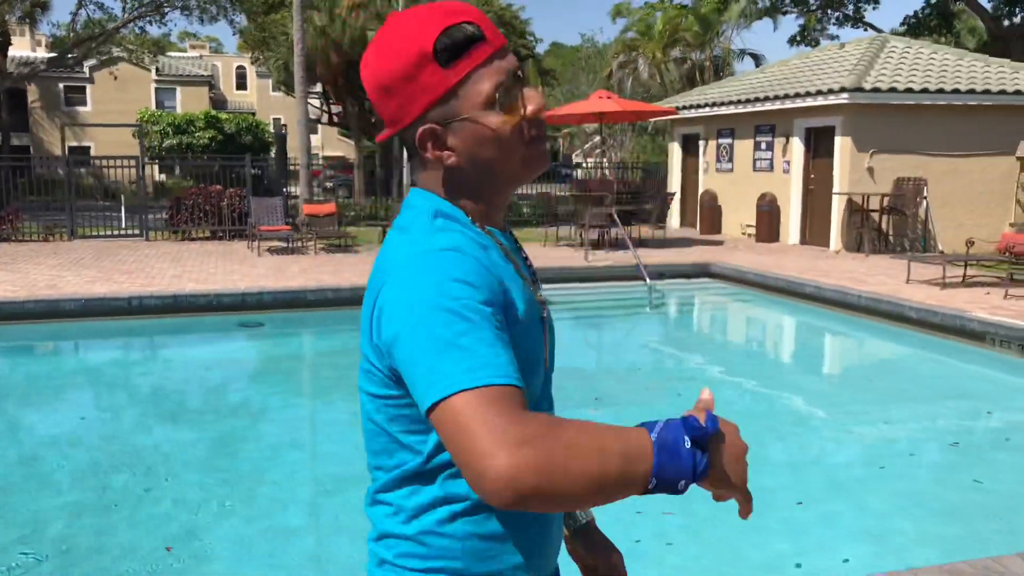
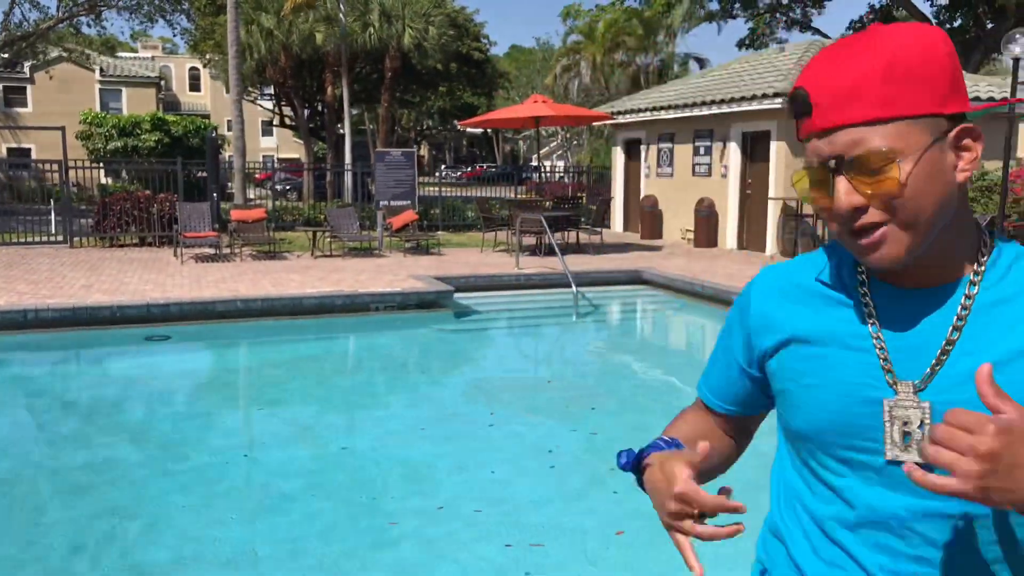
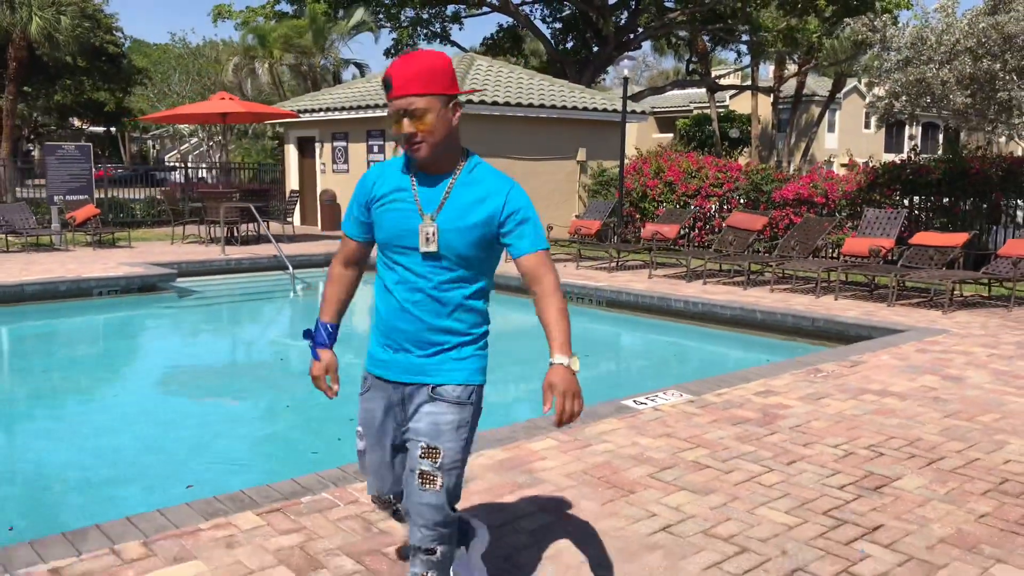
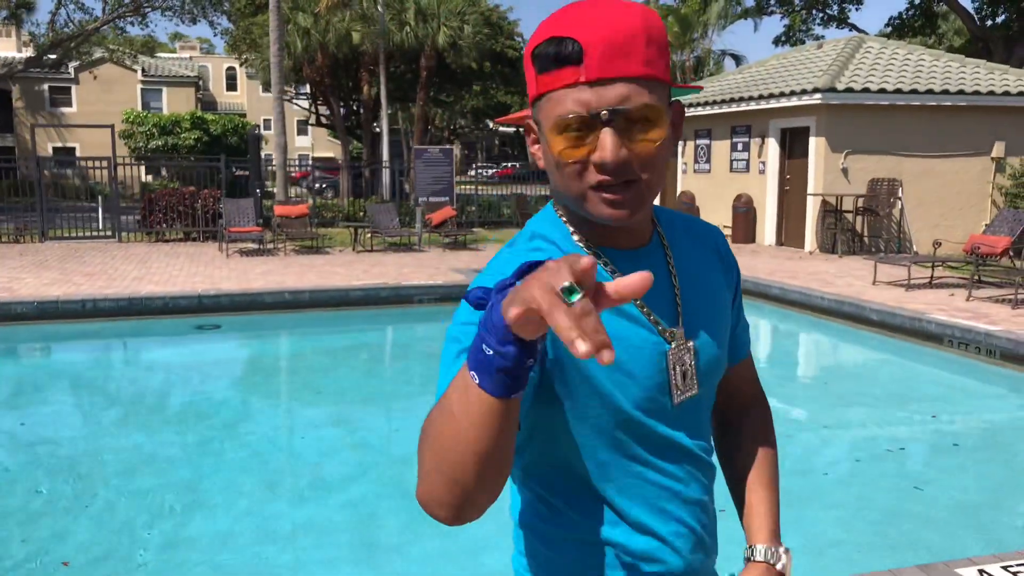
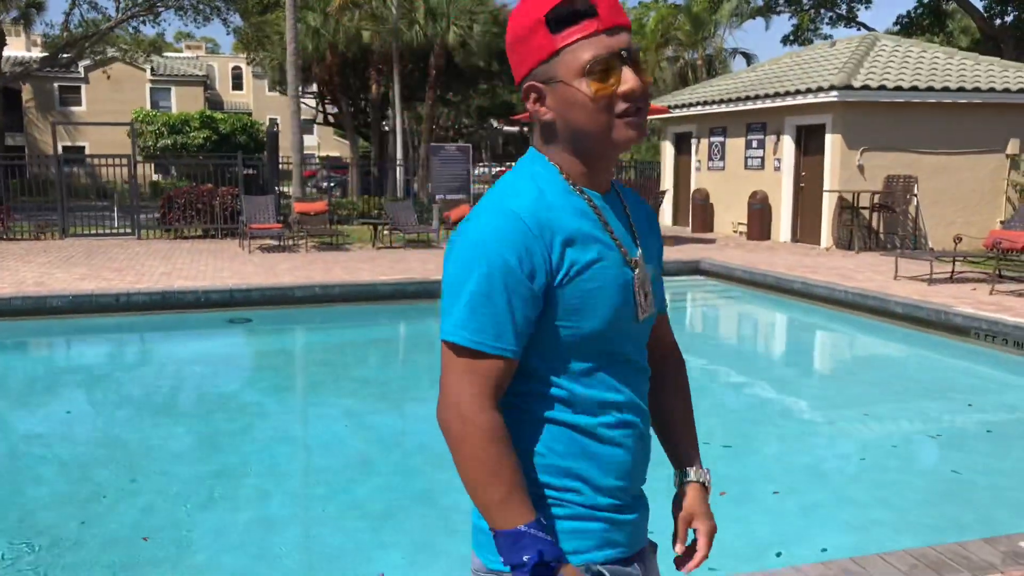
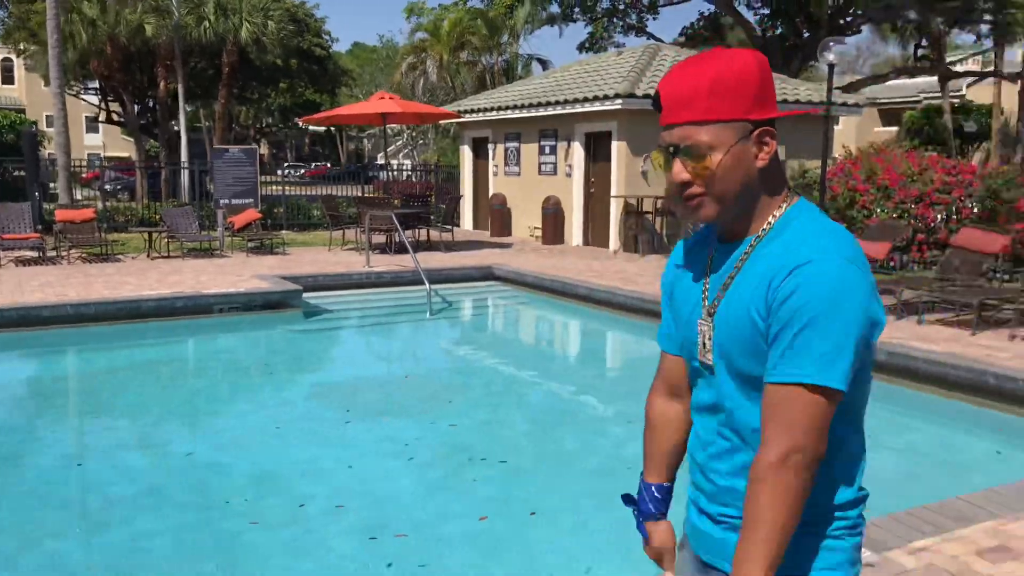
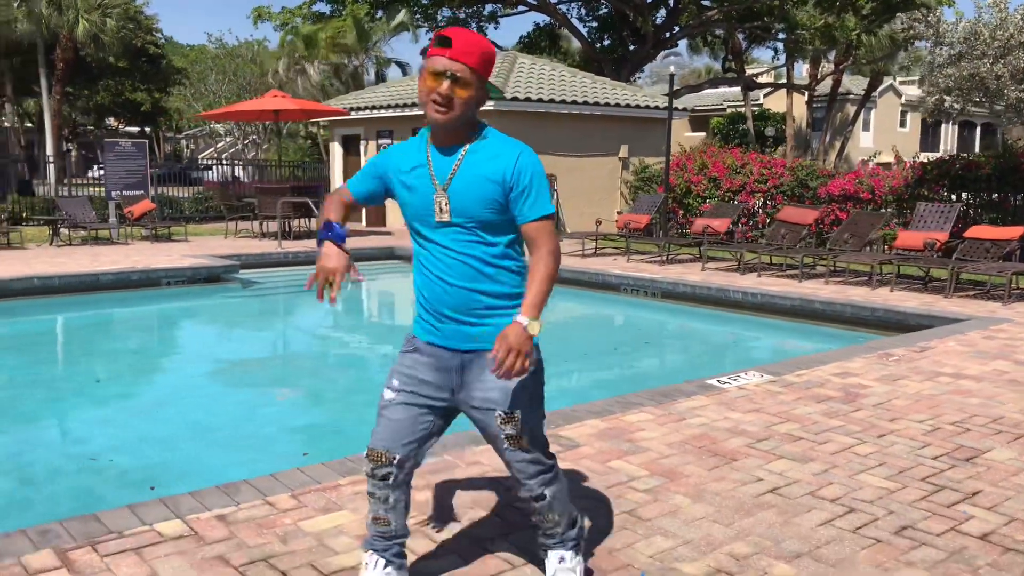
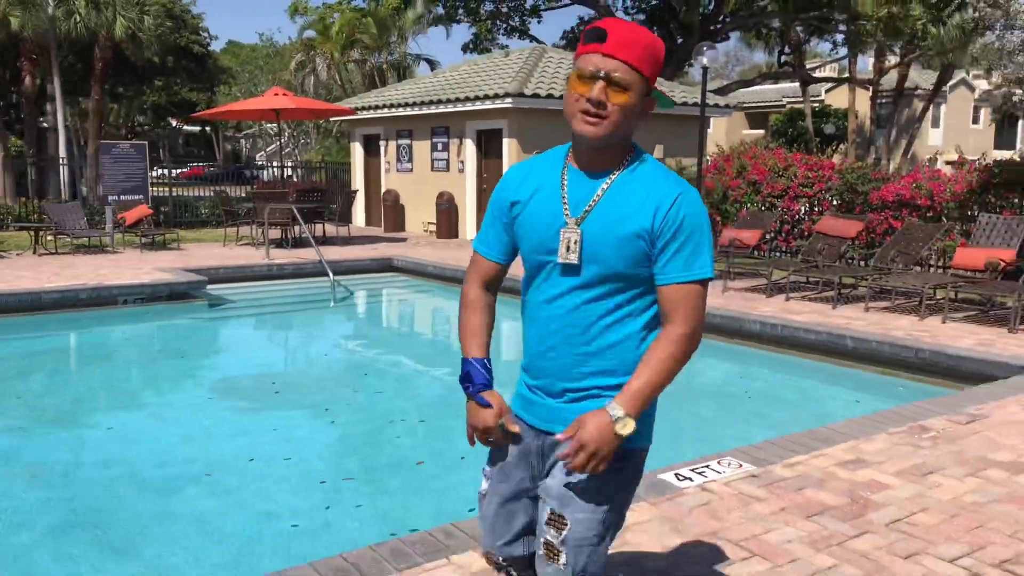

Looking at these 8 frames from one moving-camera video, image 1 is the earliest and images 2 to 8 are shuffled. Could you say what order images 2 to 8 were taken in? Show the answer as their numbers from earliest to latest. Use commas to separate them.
5, 4, 2, 6, 8, 3, 7
